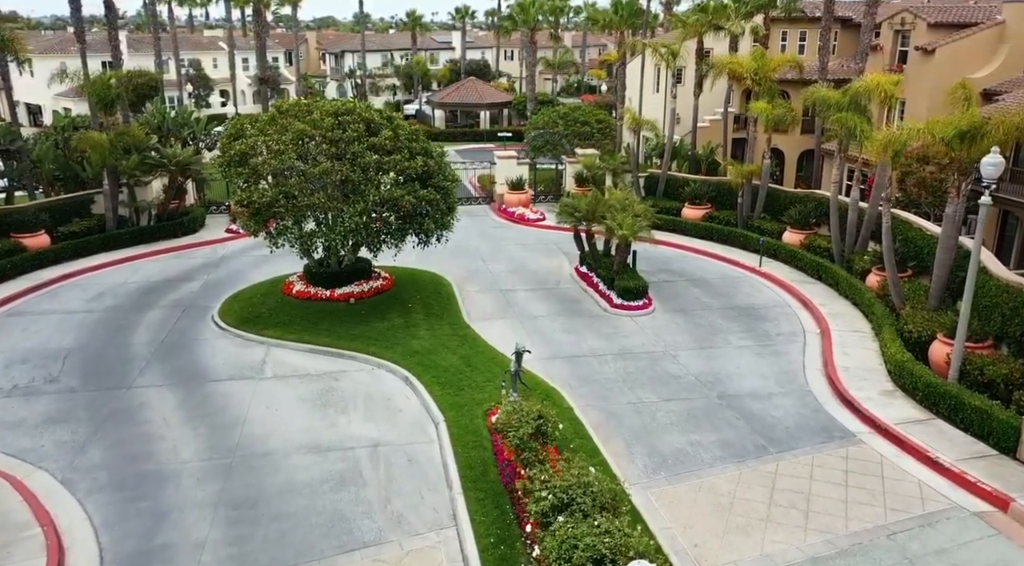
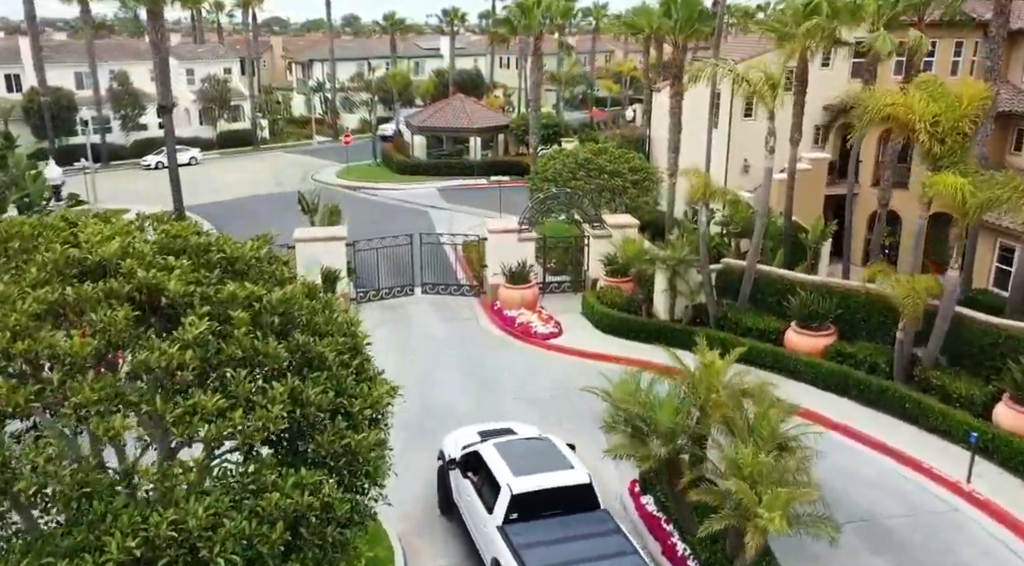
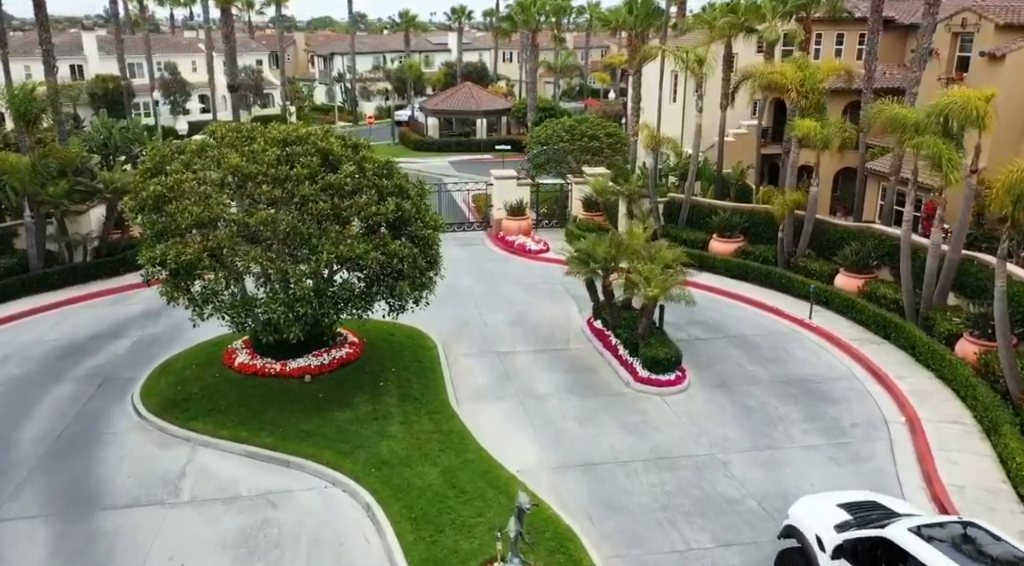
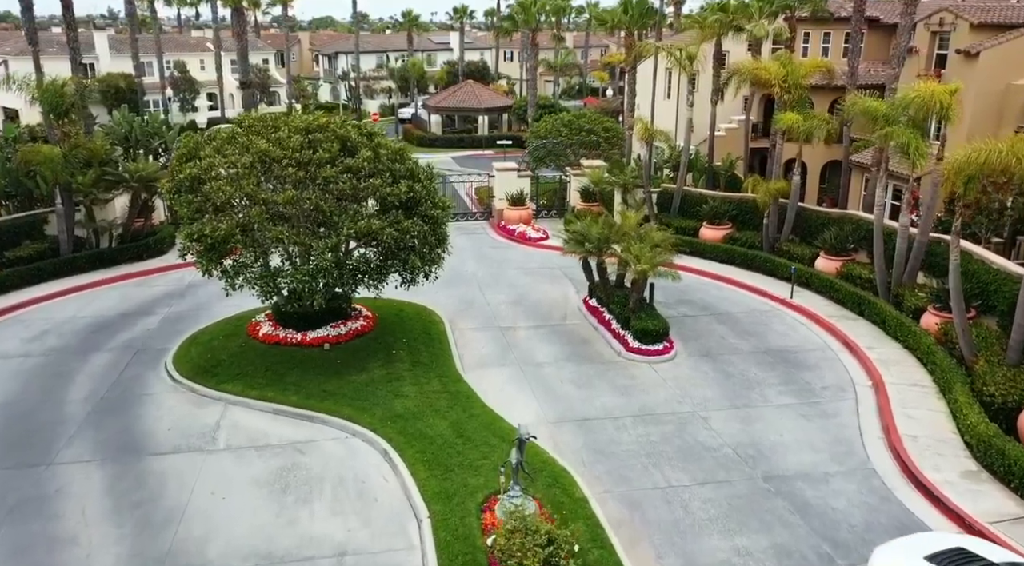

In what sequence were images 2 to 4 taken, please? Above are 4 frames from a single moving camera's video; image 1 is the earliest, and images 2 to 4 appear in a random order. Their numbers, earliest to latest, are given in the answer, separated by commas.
4, 3, 2
